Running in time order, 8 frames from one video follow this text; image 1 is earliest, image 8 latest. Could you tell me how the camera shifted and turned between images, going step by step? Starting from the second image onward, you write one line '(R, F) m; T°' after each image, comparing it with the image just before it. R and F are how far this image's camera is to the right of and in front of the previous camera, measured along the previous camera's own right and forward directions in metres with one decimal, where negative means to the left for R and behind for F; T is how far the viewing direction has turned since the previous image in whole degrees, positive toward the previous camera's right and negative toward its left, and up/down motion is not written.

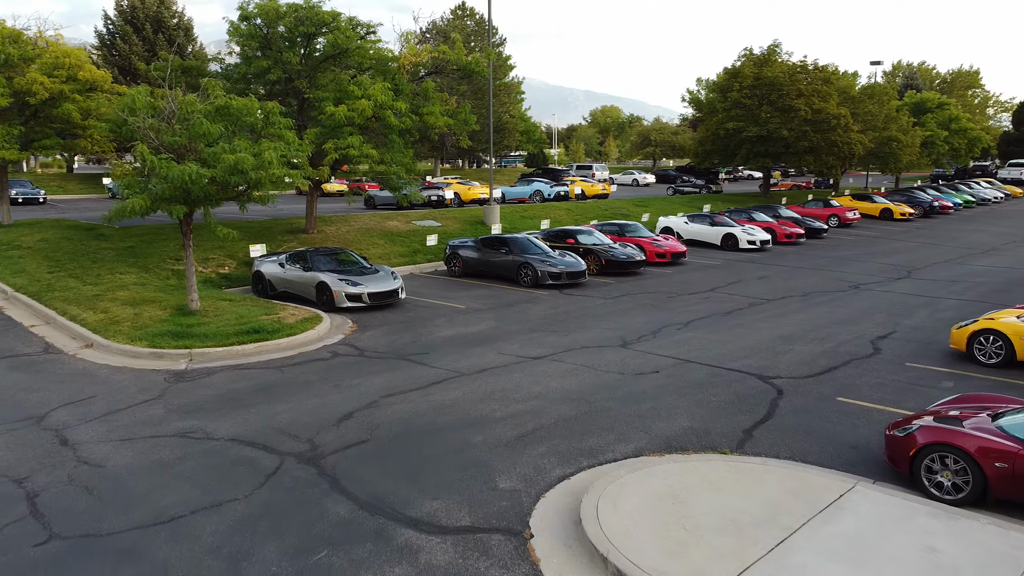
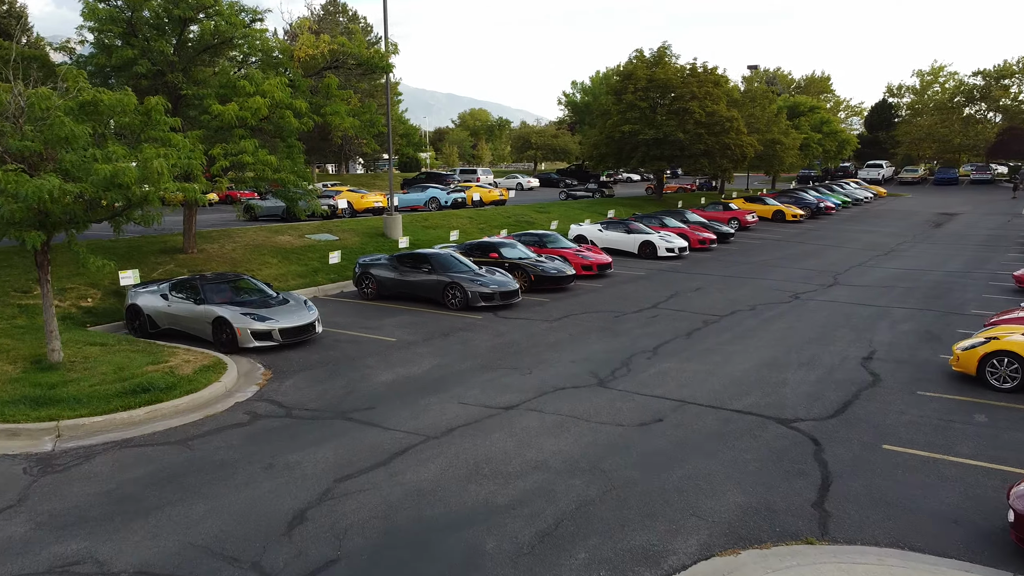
(-1.1, +2.2) m; +9°
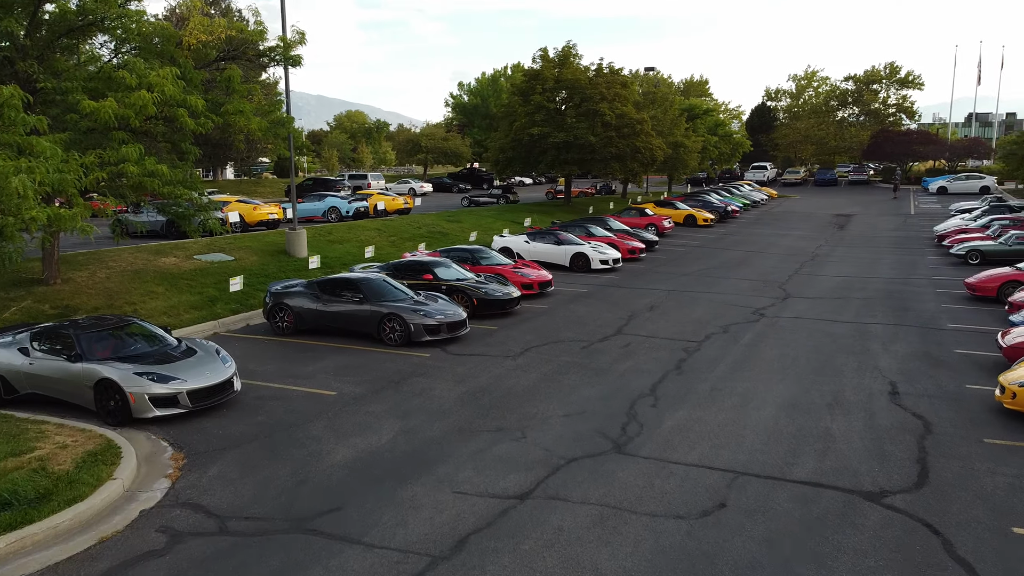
(-1.2, +2.4) m; +9°
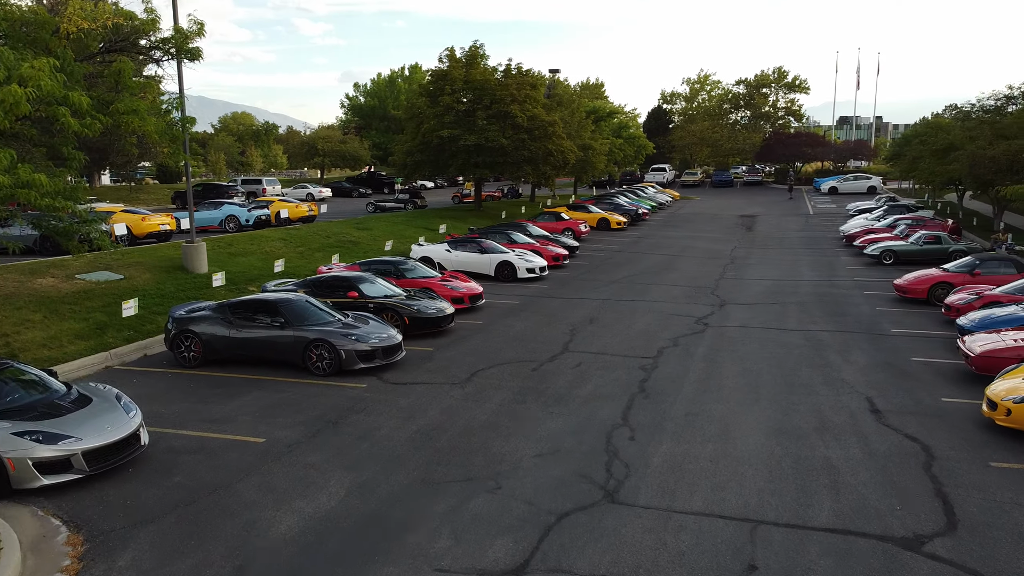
(-0.7, +1.3) m; +7°
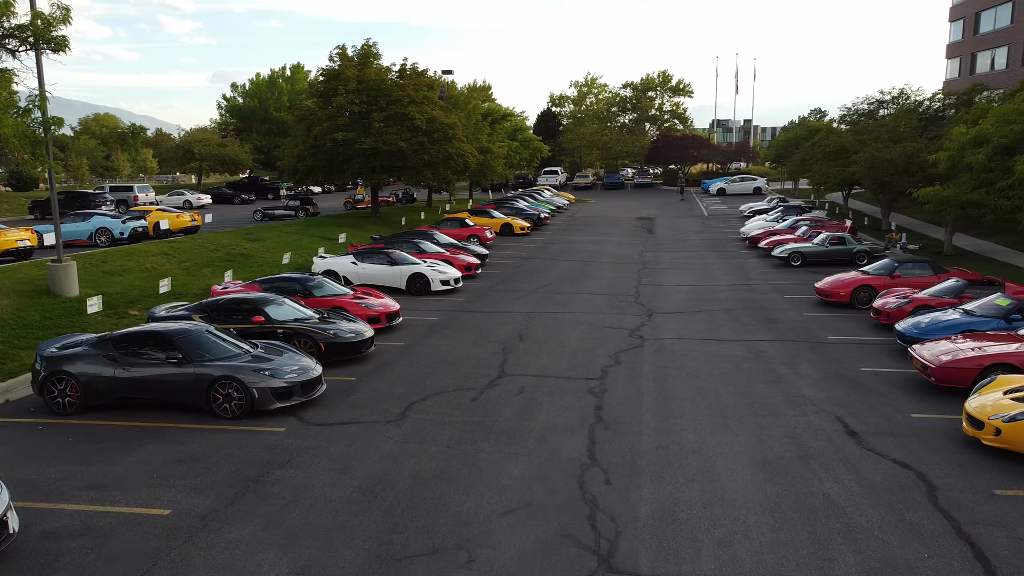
(-0.7, +1.3) m; +8°
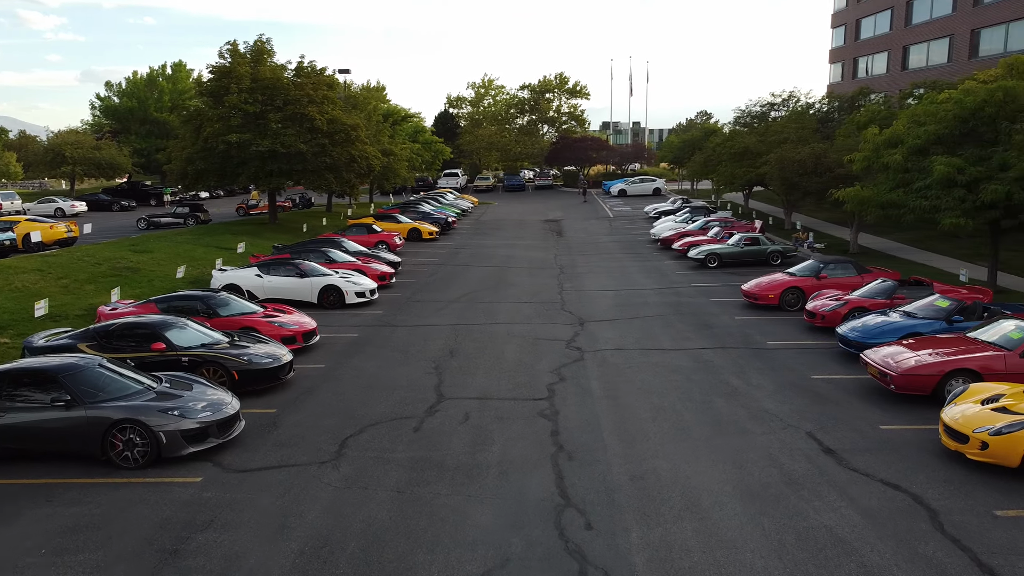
(-0.6, +1.1) m; +7°
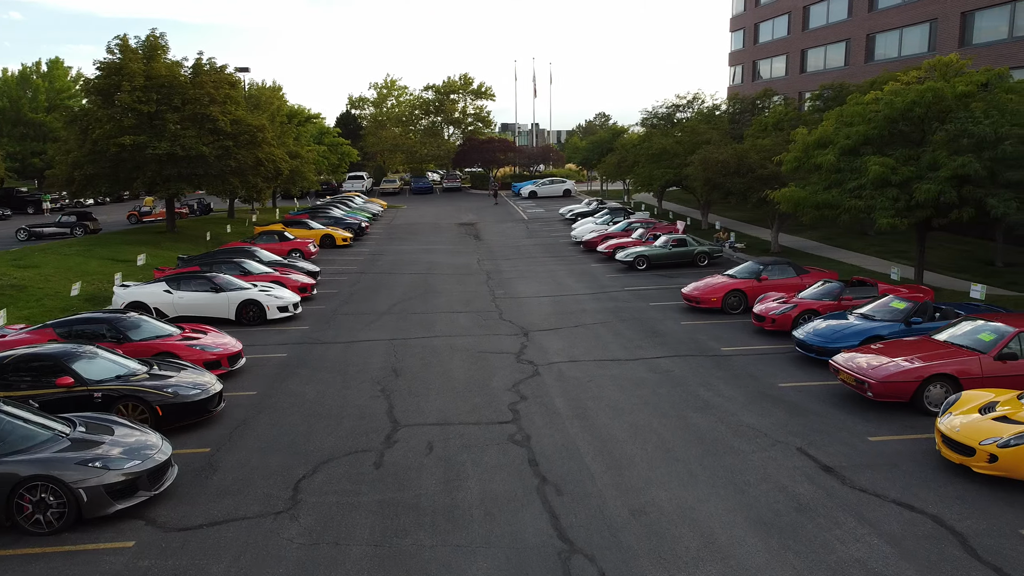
(-0.8, +1.0) m; +7°
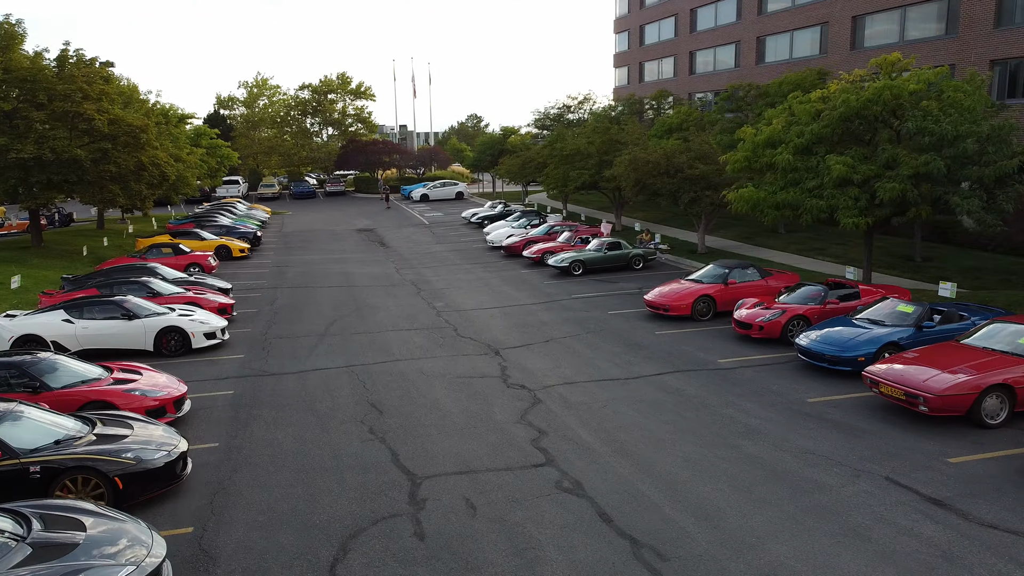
(-1.8, +1.6) m; +9°
